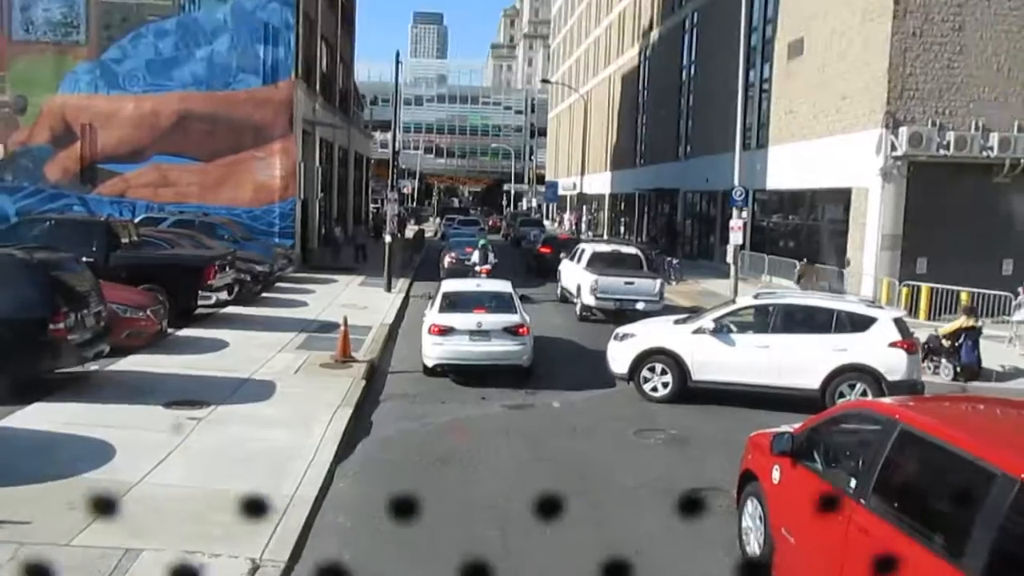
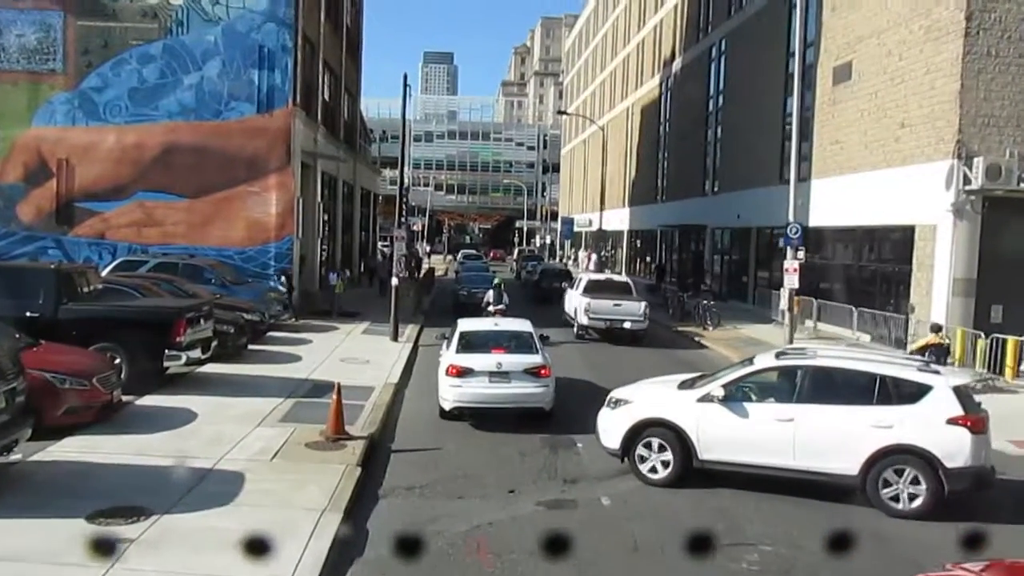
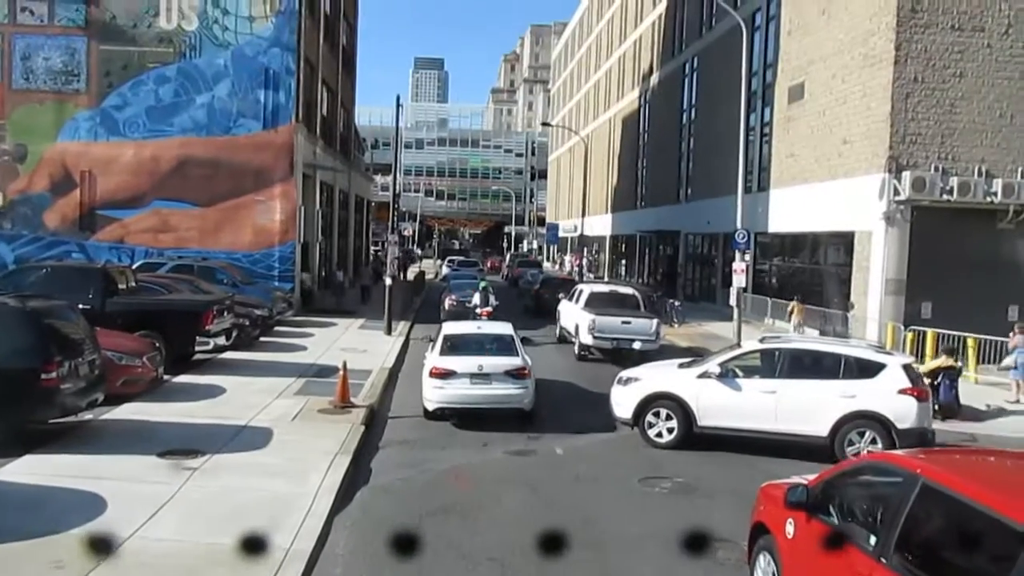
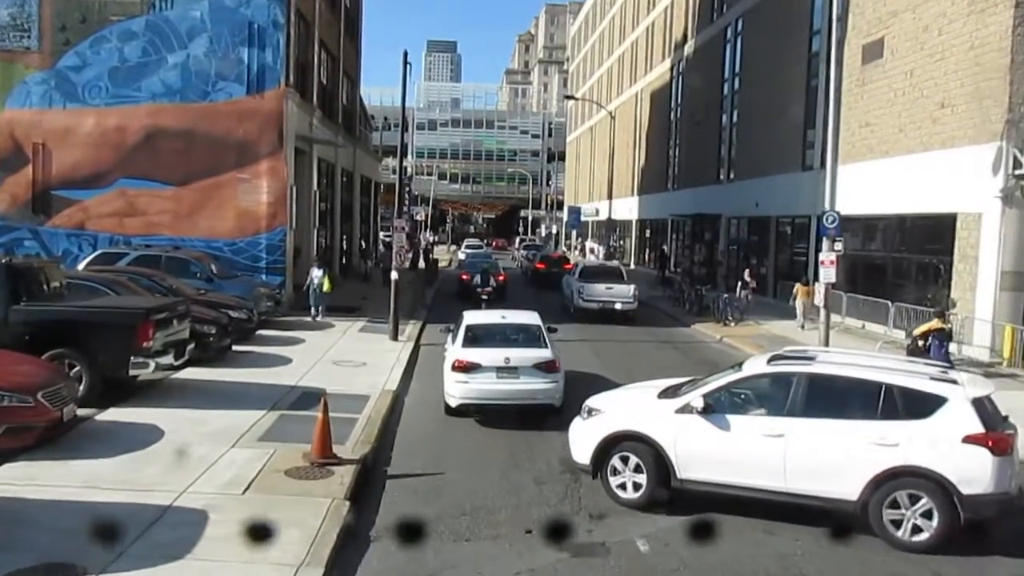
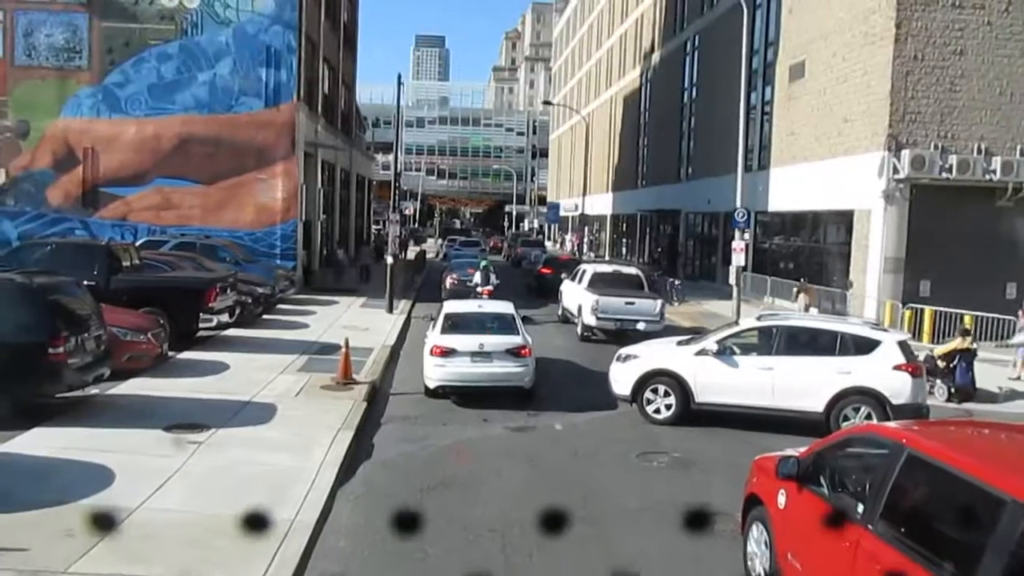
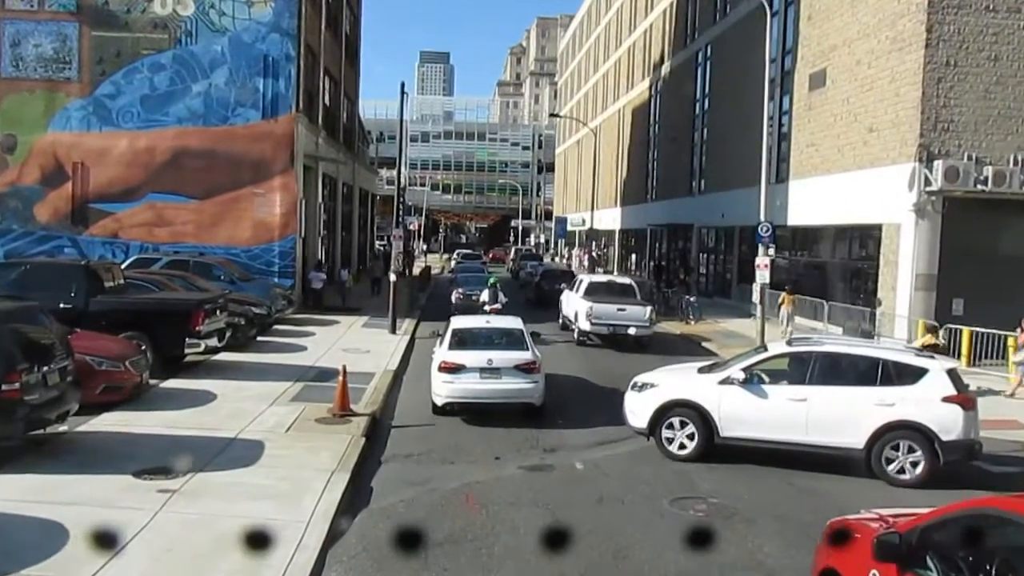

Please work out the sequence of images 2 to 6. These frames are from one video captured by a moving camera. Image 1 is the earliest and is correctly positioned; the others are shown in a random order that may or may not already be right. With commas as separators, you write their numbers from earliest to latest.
5, 3, 6, 2, 4
